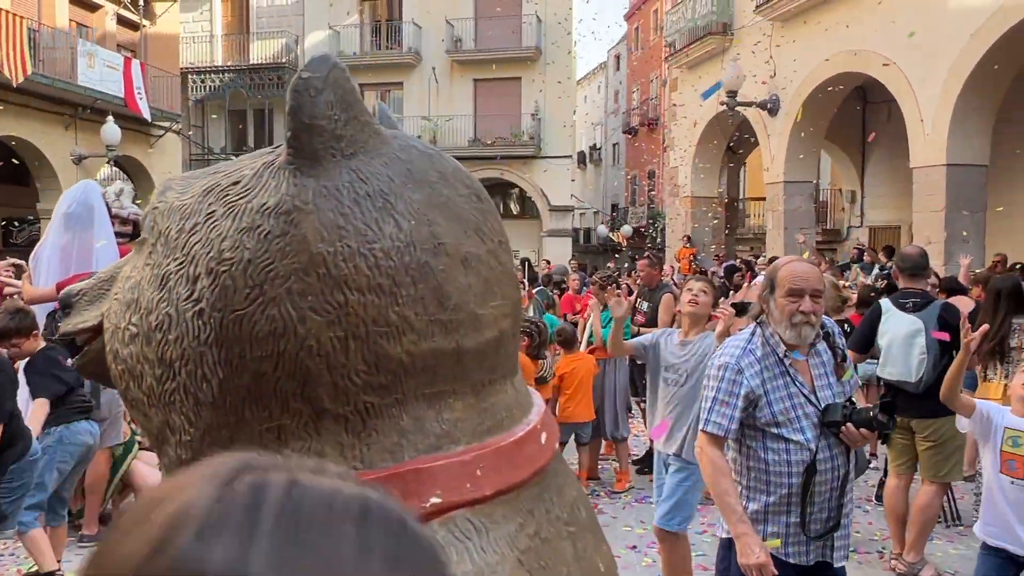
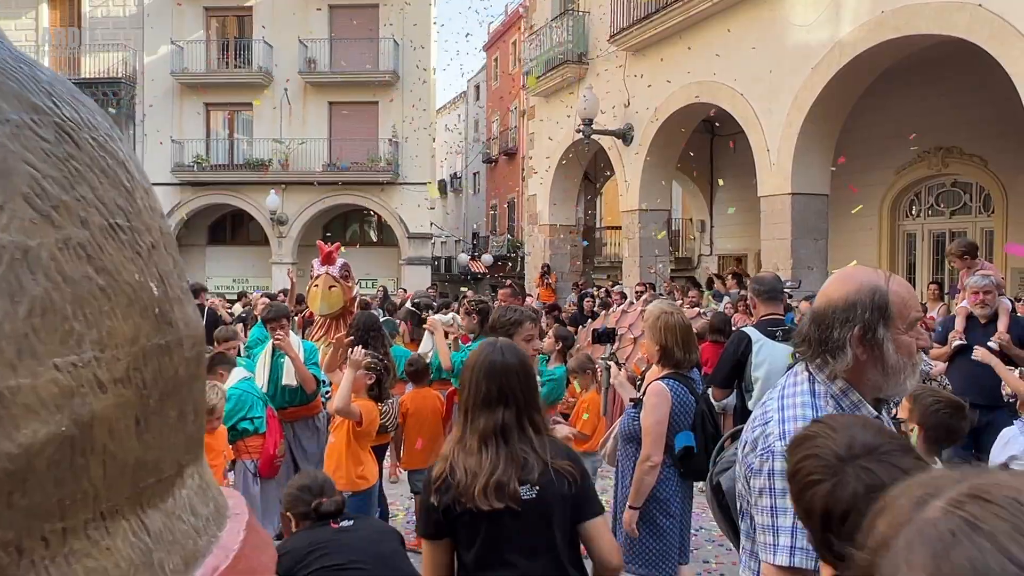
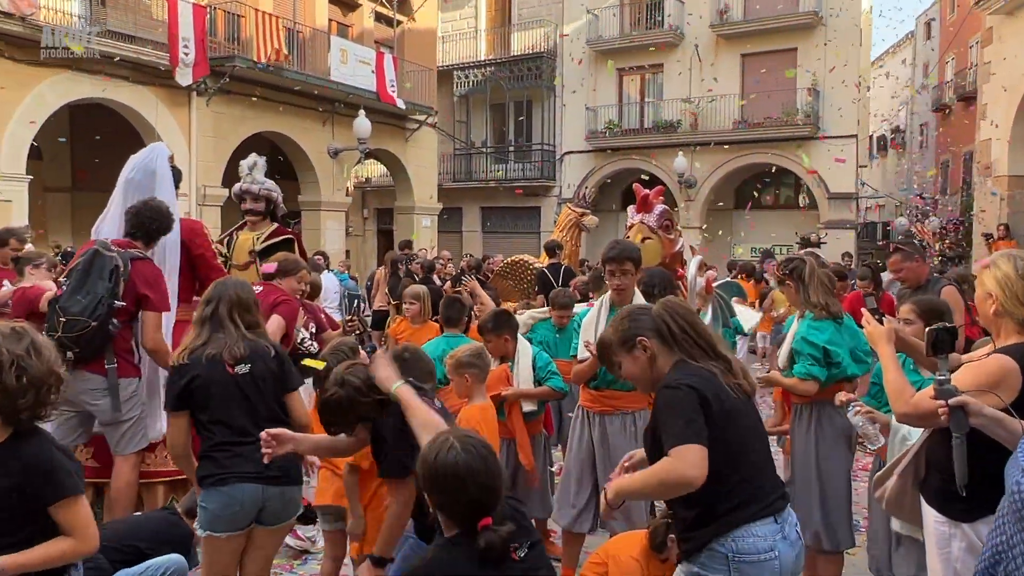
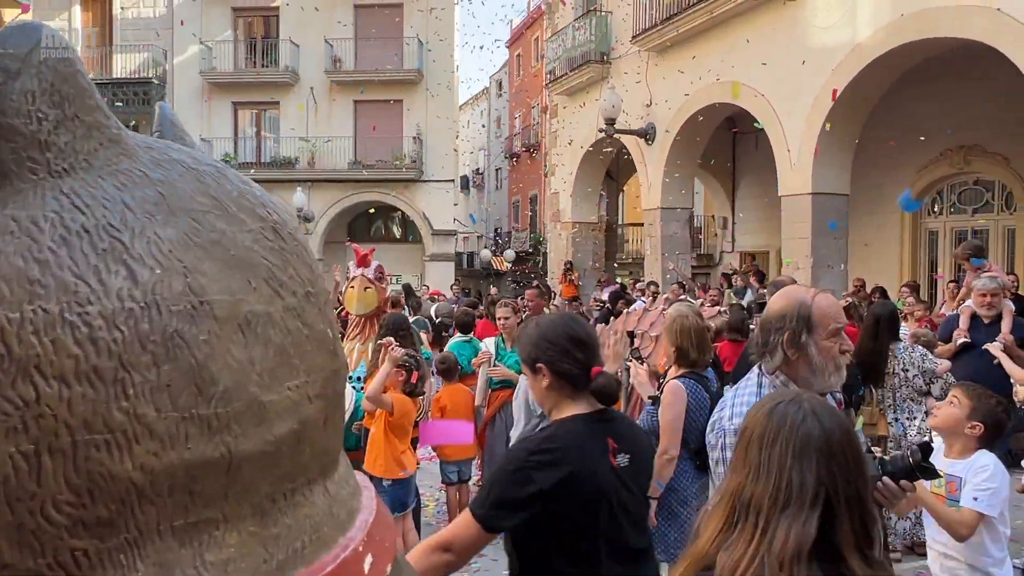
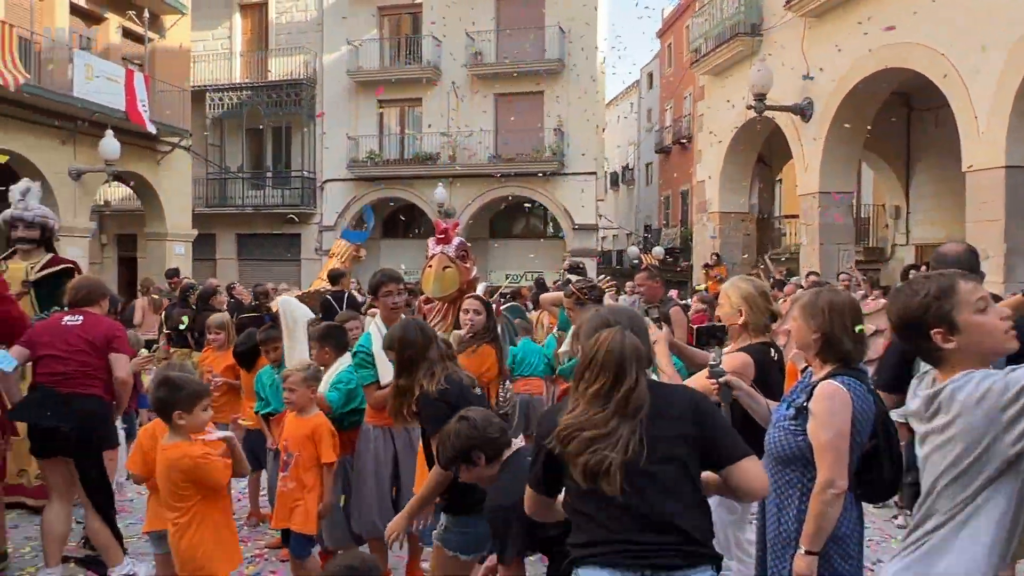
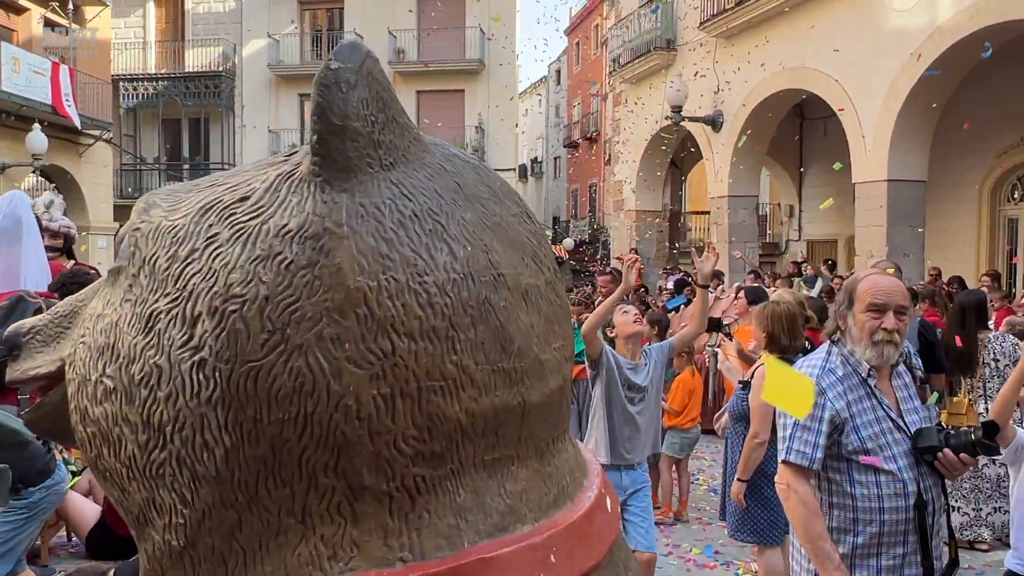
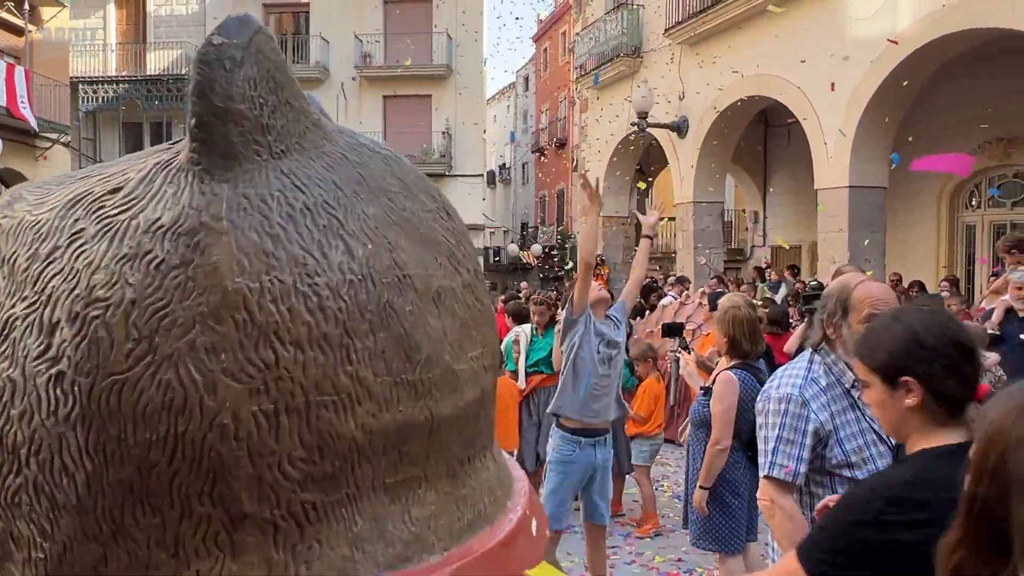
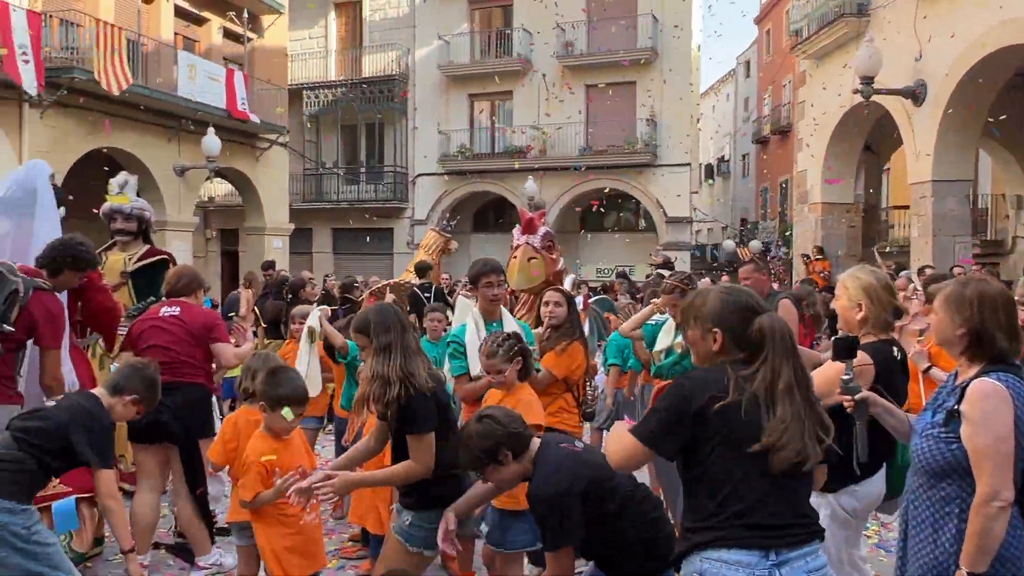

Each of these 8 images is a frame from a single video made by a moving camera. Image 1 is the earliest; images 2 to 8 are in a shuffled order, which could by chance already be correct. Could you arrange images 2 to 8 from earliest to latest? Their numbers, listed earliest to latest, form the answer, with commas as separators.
6, 7, 4, 2, 5, 8, 3
